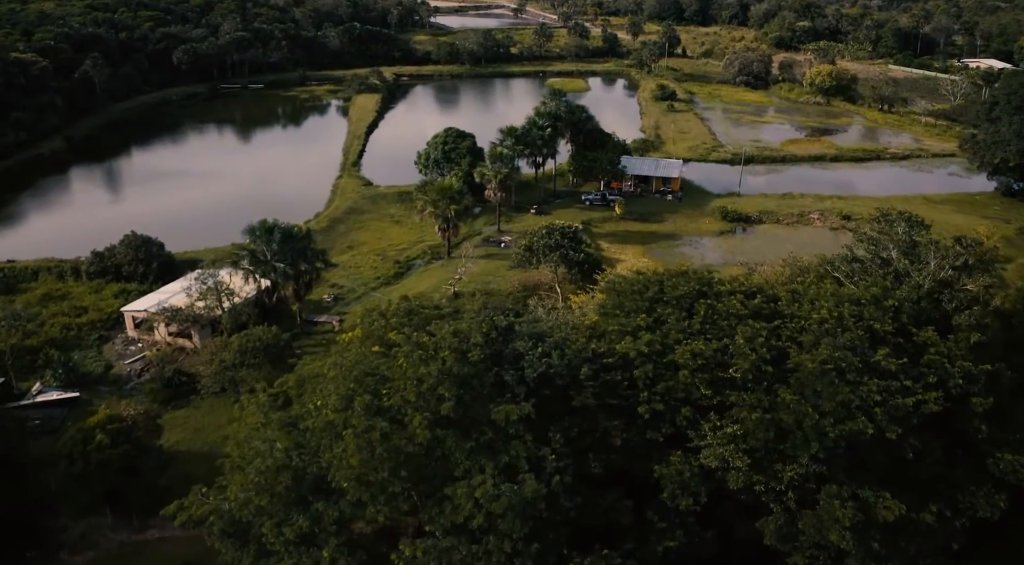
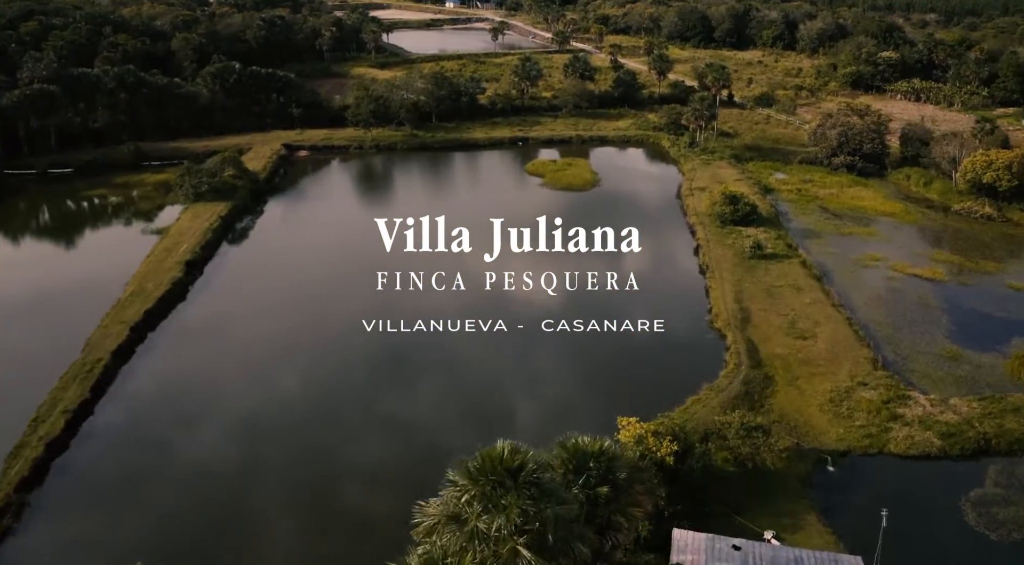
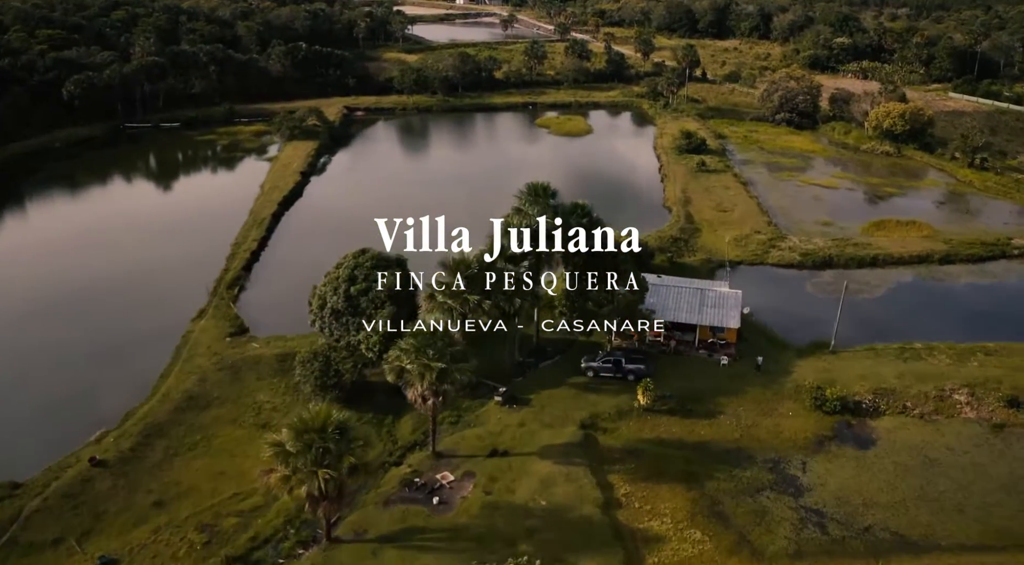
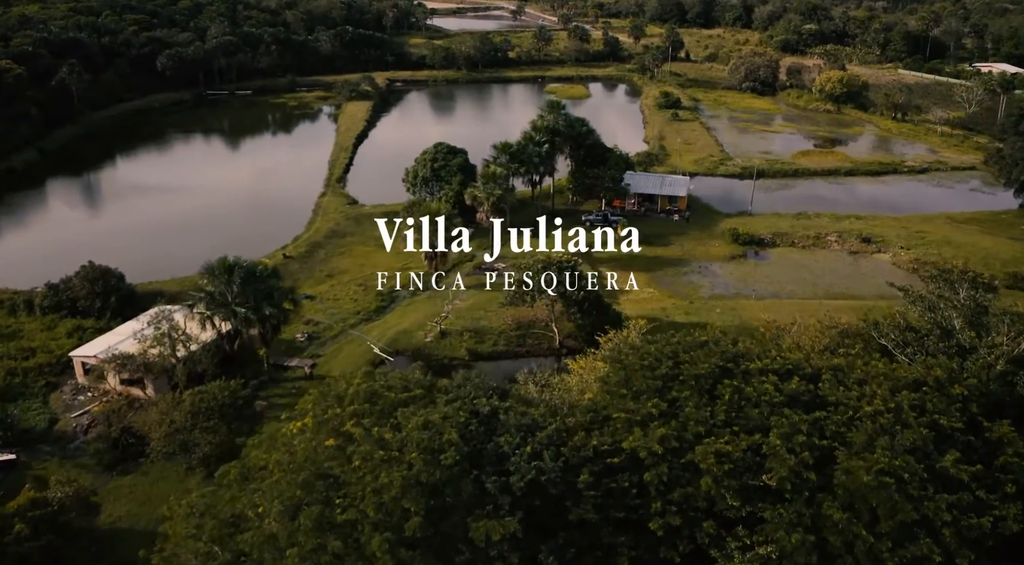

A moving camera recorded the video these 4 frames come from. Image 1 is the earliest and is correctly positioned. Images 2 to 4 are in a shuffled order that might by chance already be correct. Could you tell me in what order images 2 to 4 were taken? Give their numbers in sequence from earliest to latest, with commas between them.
4, 3, 2
